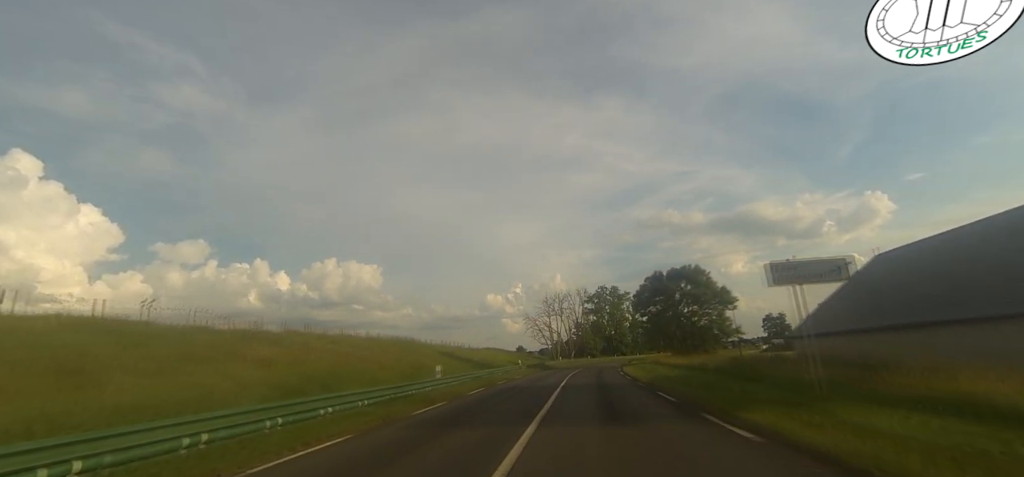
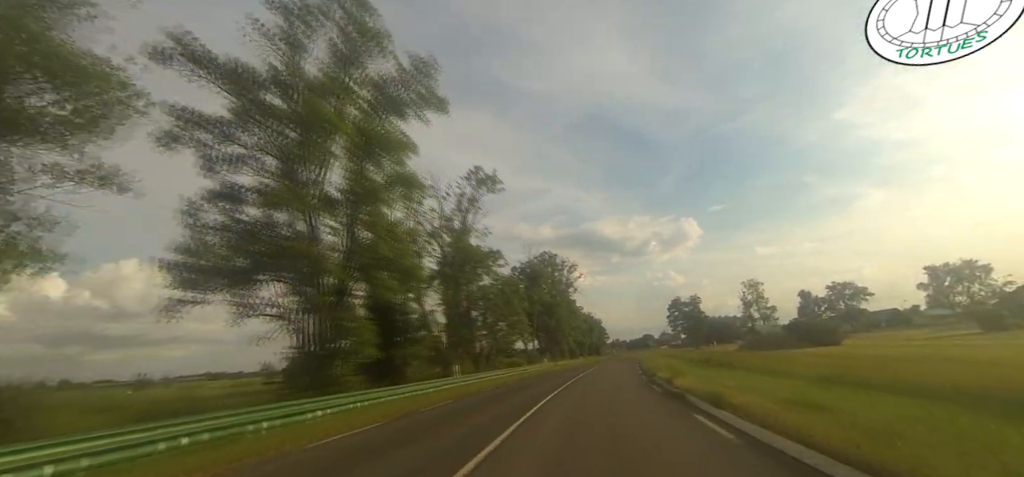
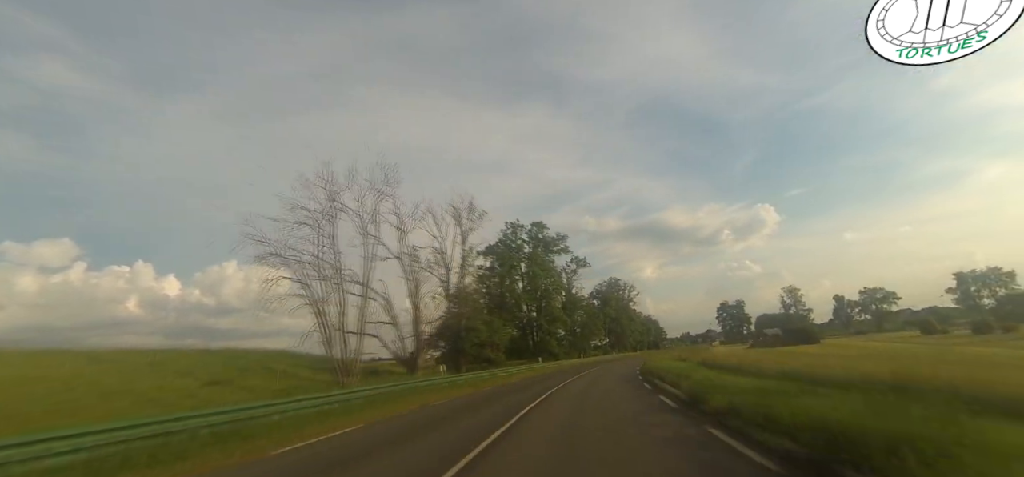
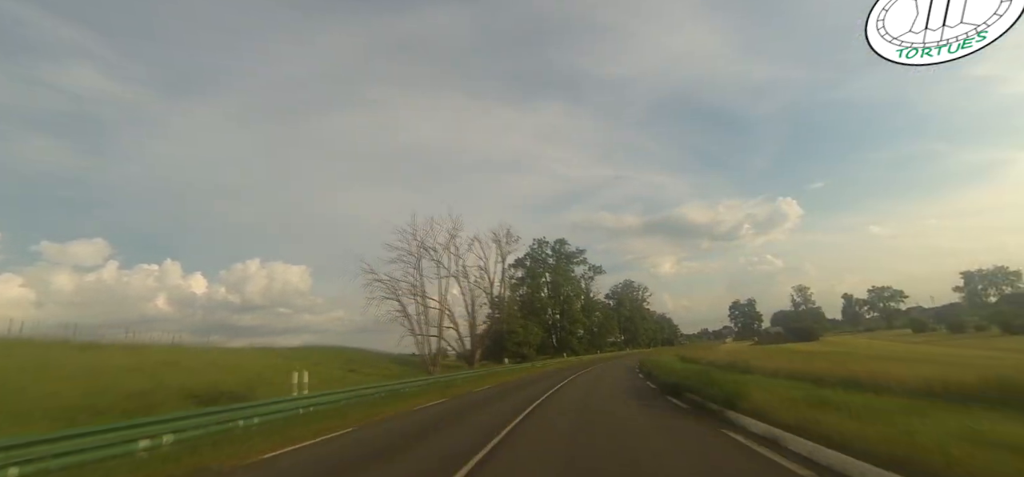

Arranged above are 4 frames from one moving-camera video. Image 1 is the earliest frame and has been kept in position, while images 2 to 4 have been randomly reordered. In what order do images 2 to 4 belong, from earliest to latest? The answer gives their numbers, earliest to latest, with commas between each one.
4, 3, 2
